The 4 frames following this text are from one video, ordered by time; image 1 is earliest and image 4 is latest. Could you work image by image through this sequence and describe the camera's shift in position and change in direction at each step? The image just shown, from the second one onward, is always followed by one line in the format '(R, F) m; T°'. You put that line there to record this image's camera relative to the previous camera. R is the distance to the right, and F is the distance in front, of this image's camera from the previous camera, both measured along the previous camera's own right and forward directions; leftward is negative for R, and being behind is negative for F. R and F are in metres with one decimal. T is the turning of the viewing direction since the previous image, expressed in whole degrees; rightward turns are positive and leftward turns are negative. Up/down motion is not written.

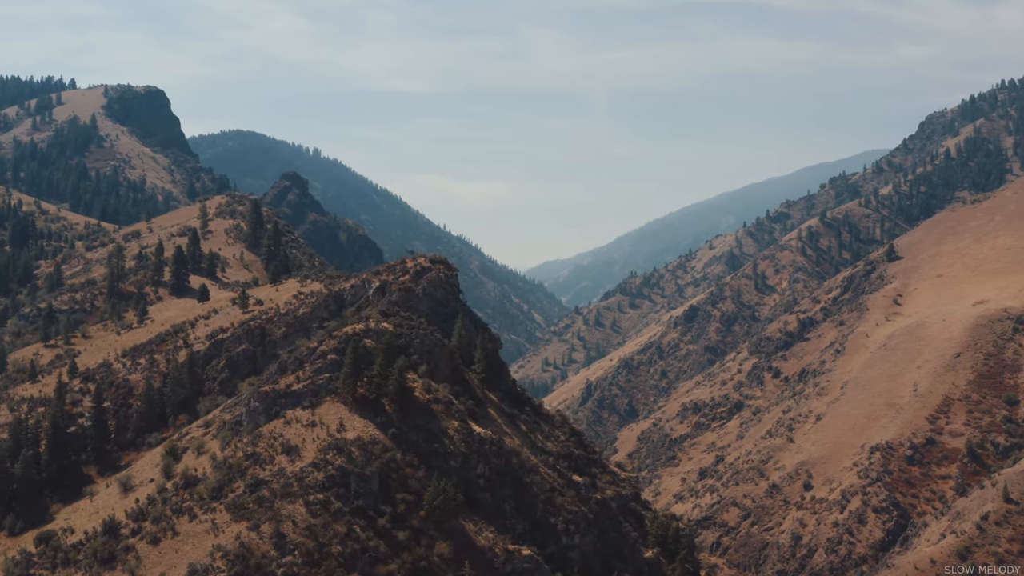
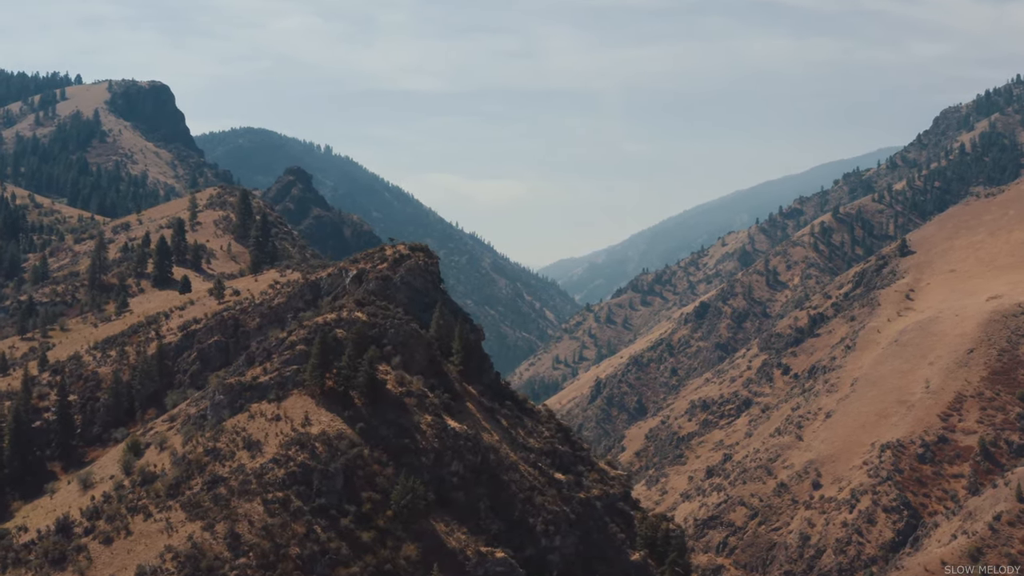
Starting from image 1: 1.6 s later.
(+2.7, +3.6) m; -1°
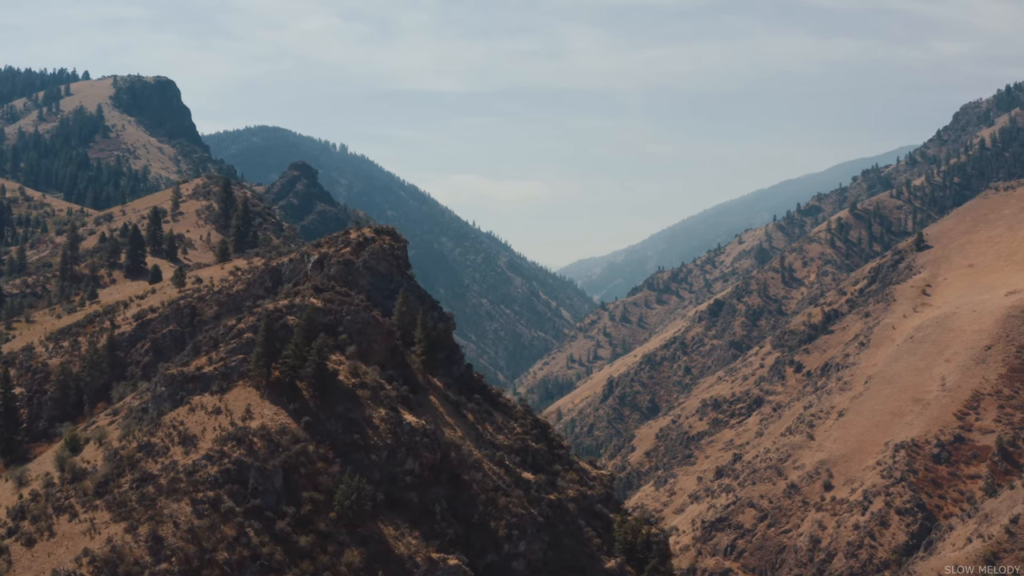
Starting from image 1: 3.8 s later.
(+3.9, +5.0) m; -1°
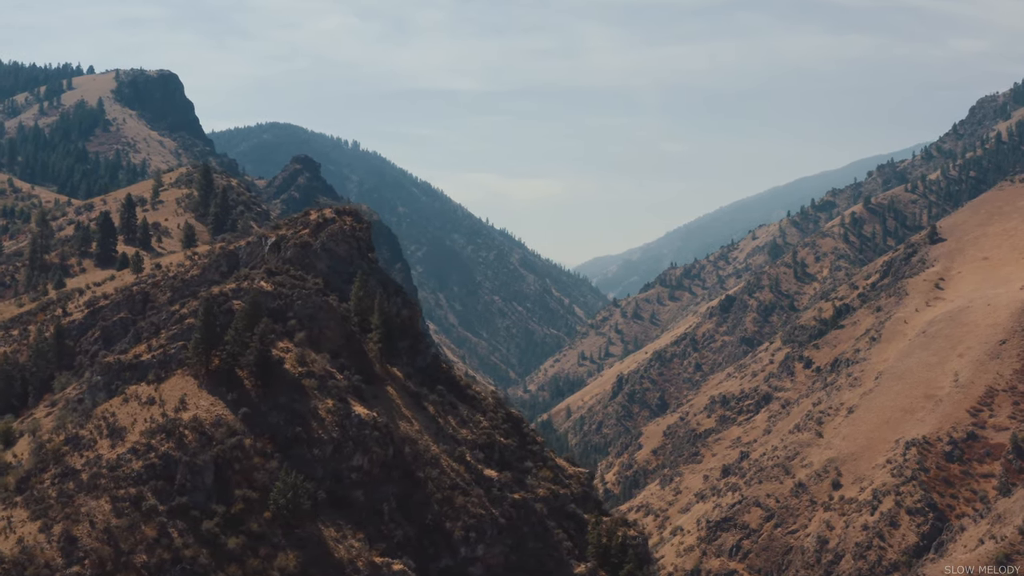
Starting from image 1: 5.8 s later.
(+3.6, +4.5) m; -1°
